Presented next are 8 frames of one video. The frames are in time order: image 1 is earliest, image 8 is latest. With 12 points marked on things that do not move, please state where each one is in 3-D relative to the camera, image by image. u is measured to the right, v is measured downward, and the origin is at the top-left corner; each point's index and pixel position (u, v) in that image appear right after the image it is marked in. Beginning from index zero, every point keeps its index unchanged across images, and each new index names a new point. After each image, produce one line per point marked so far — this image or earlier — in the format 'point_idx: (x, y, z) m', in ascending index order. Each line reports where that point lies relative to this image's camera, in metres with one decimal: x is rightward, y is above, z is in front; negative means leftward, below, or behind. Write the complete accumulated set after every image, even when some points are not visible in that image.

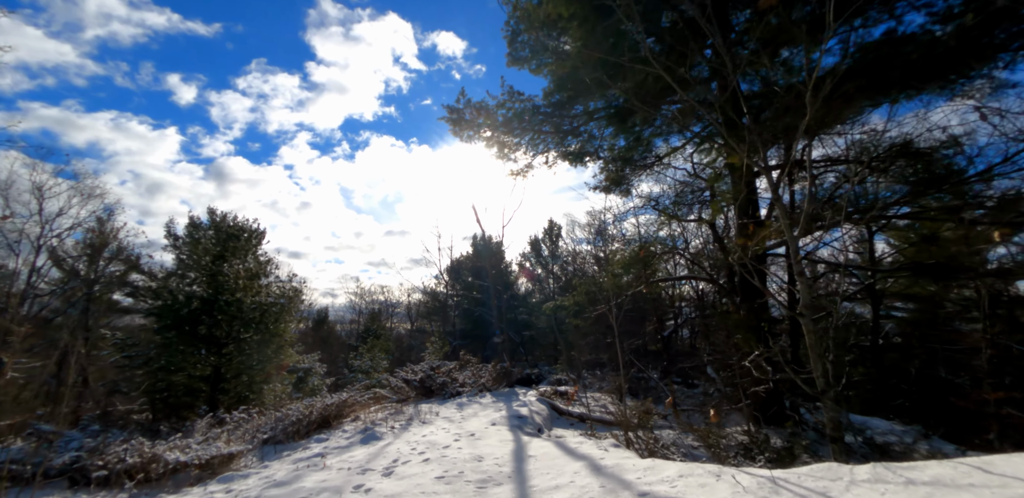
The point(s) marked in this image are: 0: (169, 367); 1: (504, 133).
0: (-8.1, -2.8, +10.0) m
1: (-0.2, +2.3, +8.3) m
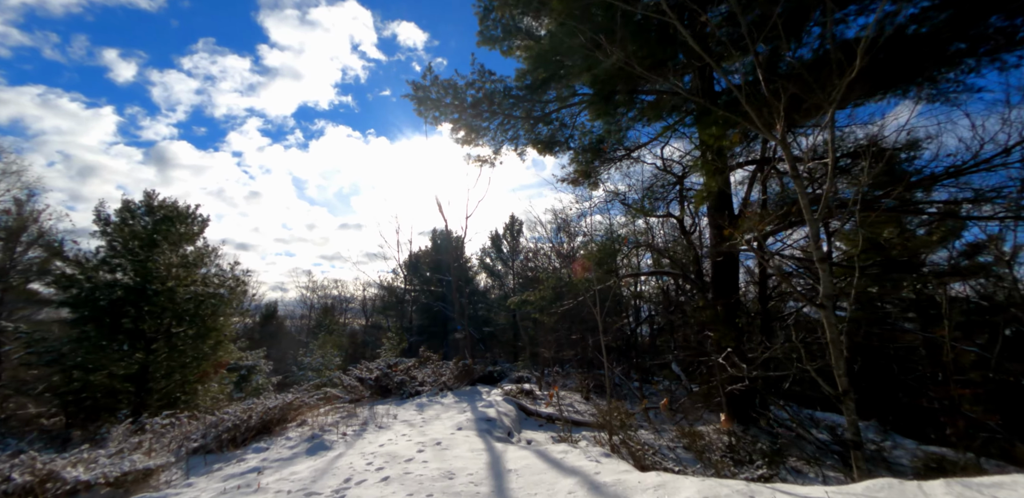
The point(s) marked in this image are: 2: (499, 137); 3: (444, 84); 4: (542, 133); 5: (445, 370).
0: (-8.9, -2.4, +8.8) m
1: (-0.8, +2.4, +7.8) m
2: (-0.3, +2.2, +8.4) m
3: (-1.2, +3.0, +7.6) m
4: (+0.6, +2.4, +8.8) m
5: (-1.5, -2.7, +9.4) m
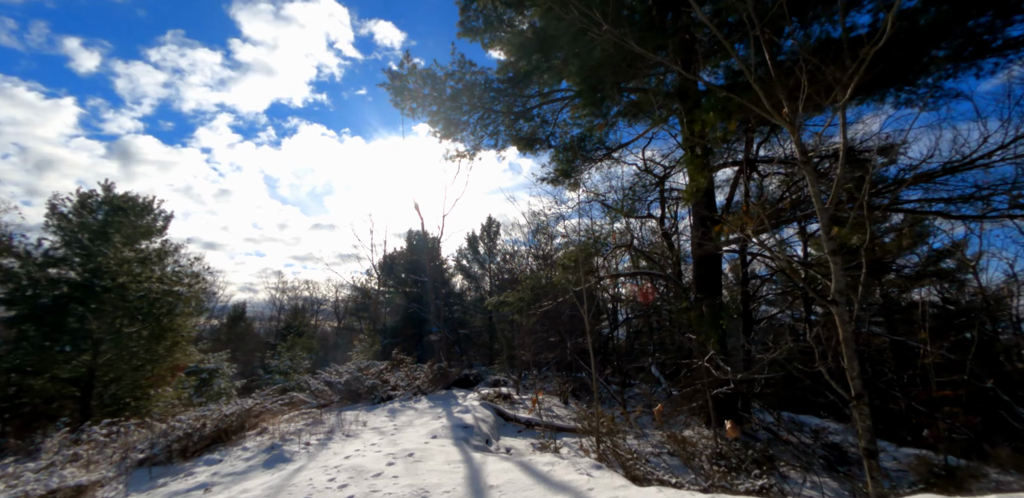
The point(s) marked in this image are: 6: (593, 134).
0: (-9.3, -2.3, +8.1) m
1: (-1.1, +2.5, +7.5) m
2: (-0.6, +2.3, +8.1) m
3: (-1.5, +3.0, +7.3) m
4: (+0.2, +2.4, +8.6) m
5: (-2.0, -2.6, +9.0) m
6: (+1.8, +2.6, +9.5) m
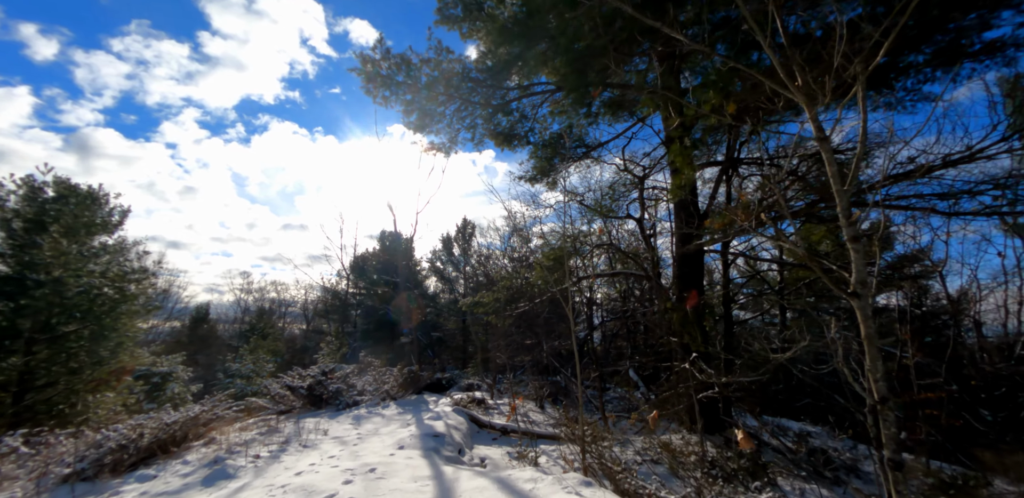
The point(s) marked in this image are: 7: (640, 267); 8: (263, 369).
0: (-9.8, -2.1, +7.2) m
1: (-1.4, +2.5, +7.2) m
2: (-1.0, +2.3, +7.8) m
3: (-1.9, +3.1, +6.9) m
4: (-0.2, +2.4, +8.3) m
5: (-2.5, -2.6, +8.5) m
6: (+1.3, +2.6, +9.3) m
7: (+2.8, -0.4, +9.3) m
8: (-9.1, -4.4, +15.6) m
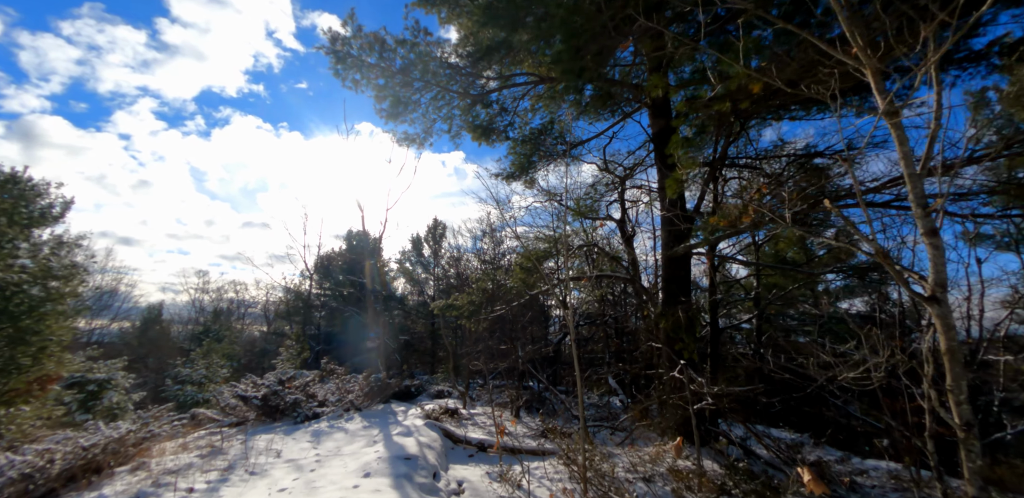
0: (-10.1, -1.9, +6.1) m
1: (-1.7, +2.6, +6.6) m
2: (-1.4, +2.3, +7.3) m
3: (-2.2, +3.1, +6.3) m
4: (-0.6, +2.4, +7.9) m
5: (-3.0, -2.5, +7.9) m
6: (+0.9, +2.5, +8.9) m
7: (+2.3, -0.4, +9.0) m
8: (-10.1, -4.3, +14.5) m
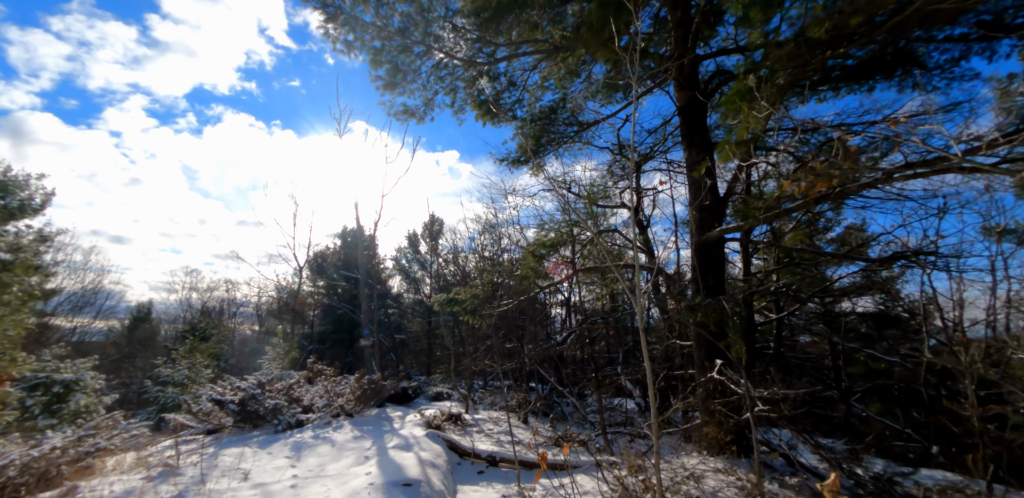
0: (-10.0, -1.7, +5.2) m
1: (-1.6, +2.8, +5.9) m
2: (-1.2, +2.5, +6.5) m
3: (-2.0, +3.3, +5.6) m
4: (-0.4, +2.6, +7.1) m
5: (-2.8, -2.3, +7.1) m
6: (+1.0, +2.7, +8.2) m
7: (+2.4, -0.2, +8.3) m
8: (-10.1, -4.0, +13.6) m
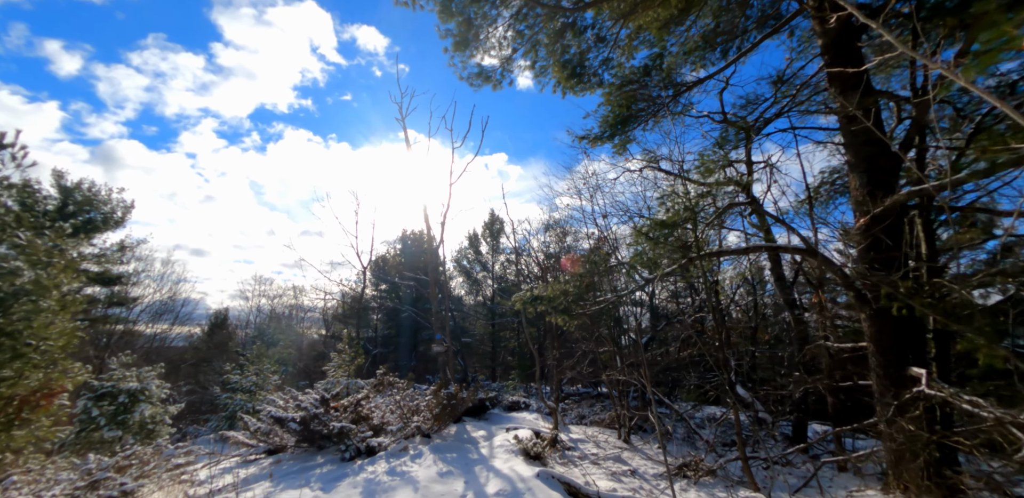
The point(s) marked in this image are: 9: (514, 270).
0: (-8.7, -1.8, +5.0) m
1: (-0.5, +2.9, +4.8) m
2: (-0.1, +2.7, +5.4) m
3: (-1.0, +3.5, +4.5) m
4: (+0.8, +2.9, +5.9) m
5: (-1.4, -2.2, +6.2) m
6: (+2.3, +3.0, +6.8) m
7: (+3.9, +0.1, +6.8) m
8: (-7.8, -4.2, +13.4) m
9: (-0.1, -0.7, +18.0) m
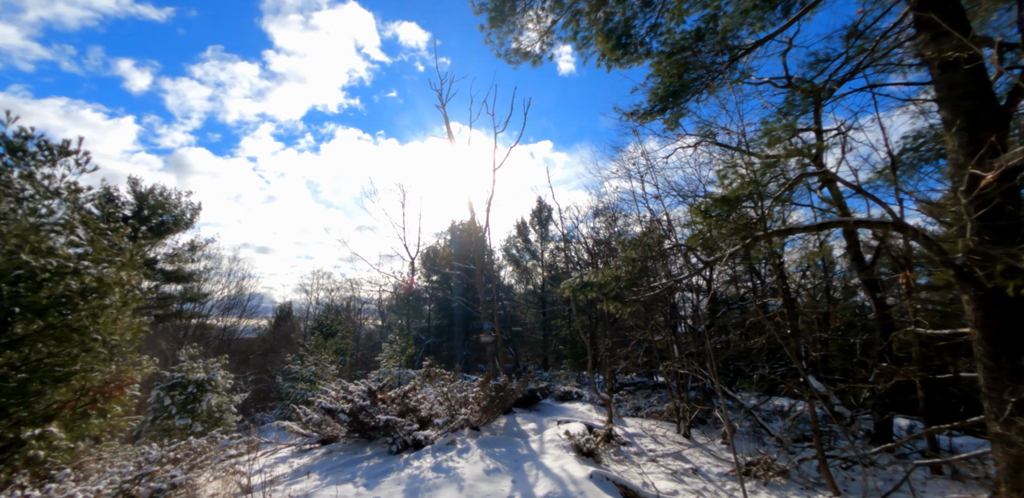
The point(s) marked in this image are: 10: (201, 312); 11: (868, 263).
0: (-8.1, -1.9, +5.7) m
1: (-0.1, +3.1, +4.5) m
2: (+0.4, +2.9, +5.0) m
3: (-0.6, +3.6, +4.2) m
4: (+1.3, +3.1, +5.4) m
5: (-0.7, -2.0, +6.1) m
6: (+2.9, +3.3, +6.2) m
7: (+4.5, +0.4, +6.1) m
8: (-6.3, -4.0, +14.0) m
9: (+1.8, -0.2, +17.6) m
10: (-12.5, -2.5, +17.0) m
11: (+5.7, -0.2, +6.7) m
